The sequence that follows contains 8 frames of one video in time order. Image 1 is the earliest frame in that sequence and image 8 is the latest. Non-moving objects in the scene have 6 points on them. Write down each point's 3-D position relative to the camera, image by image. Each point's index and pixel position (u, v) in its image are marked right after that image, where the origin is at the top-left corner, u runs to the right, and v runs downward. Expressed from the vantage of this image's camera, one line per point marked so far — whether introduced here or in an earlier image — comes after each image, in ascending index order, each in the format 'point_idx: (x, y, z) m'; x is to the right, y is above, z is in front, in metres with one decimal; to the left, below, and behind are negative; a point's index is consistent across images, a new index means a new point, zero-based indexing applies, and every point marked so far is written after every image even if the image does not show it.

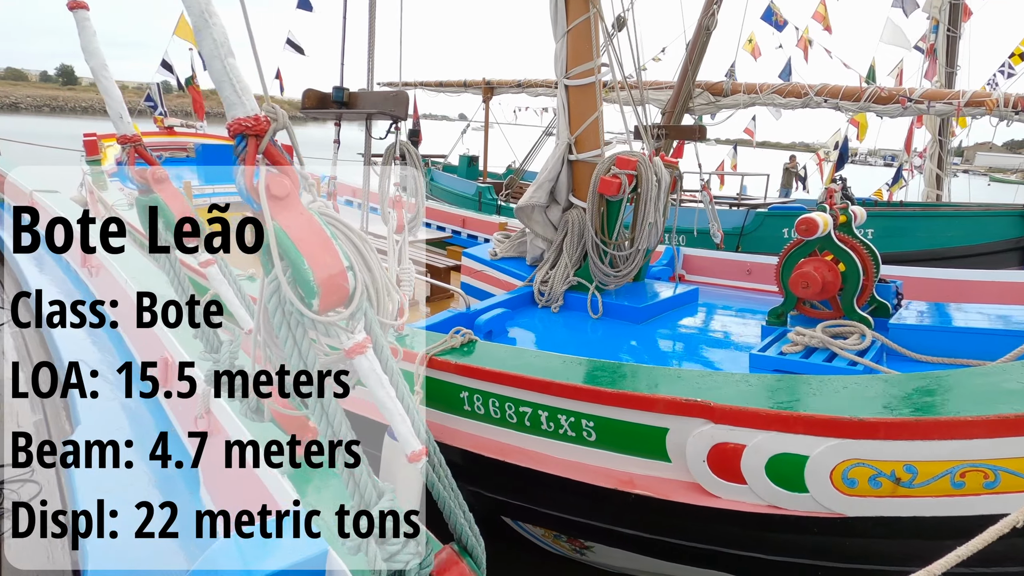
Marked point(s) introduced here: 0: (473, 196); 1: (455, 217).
0: (-0.7, +1.8, +10.3) m
1: (-0.8, +1.2, +9.0) m
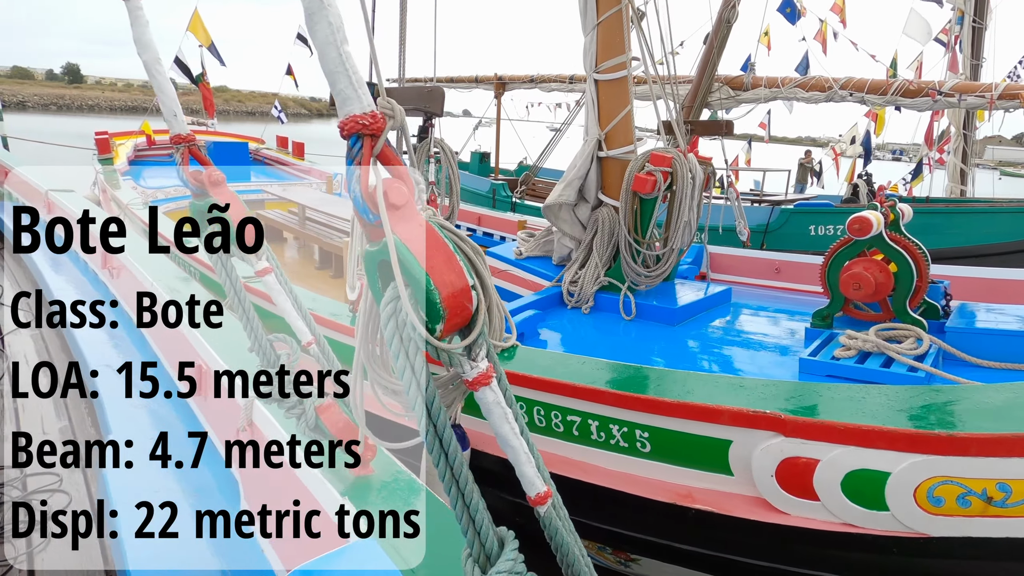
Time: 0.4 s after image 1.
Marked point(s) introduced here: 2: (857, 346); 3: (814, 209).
0: (-0.5, +1.8, +10.2) m
1: (-0.6, +1.2, +8.9) m
2: (+1.8, -0.3, +2.8) m
3: (+3.6, +0.9, +6.4) m
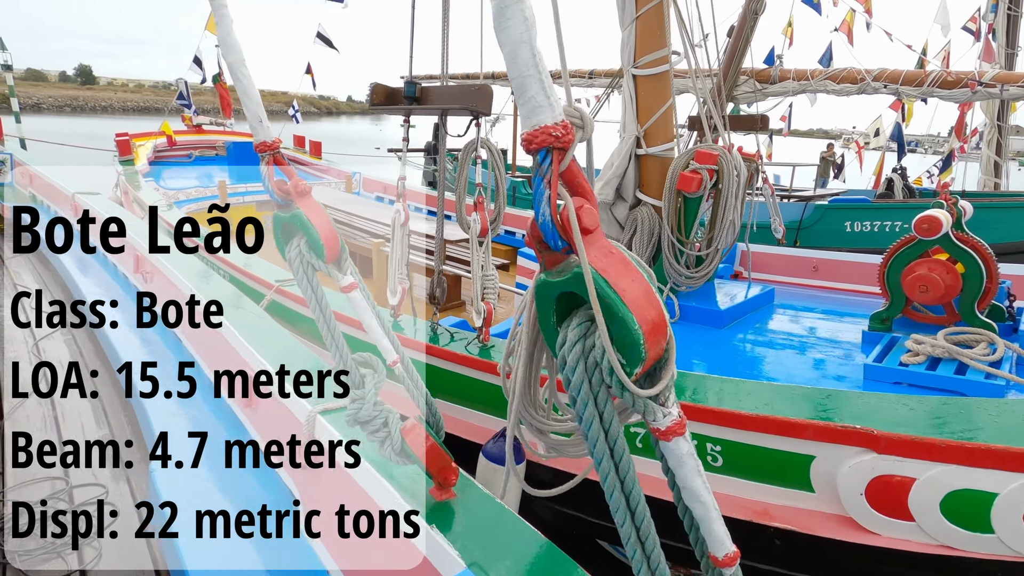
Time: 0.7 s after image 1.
0: (-0.1, +1.8, +10.1) m
1: (-0.2, +1.2, +8.8) m
2: (+2.1, -0.3, +2.7) m
3: (+3.9, +1.0, +6.2) m
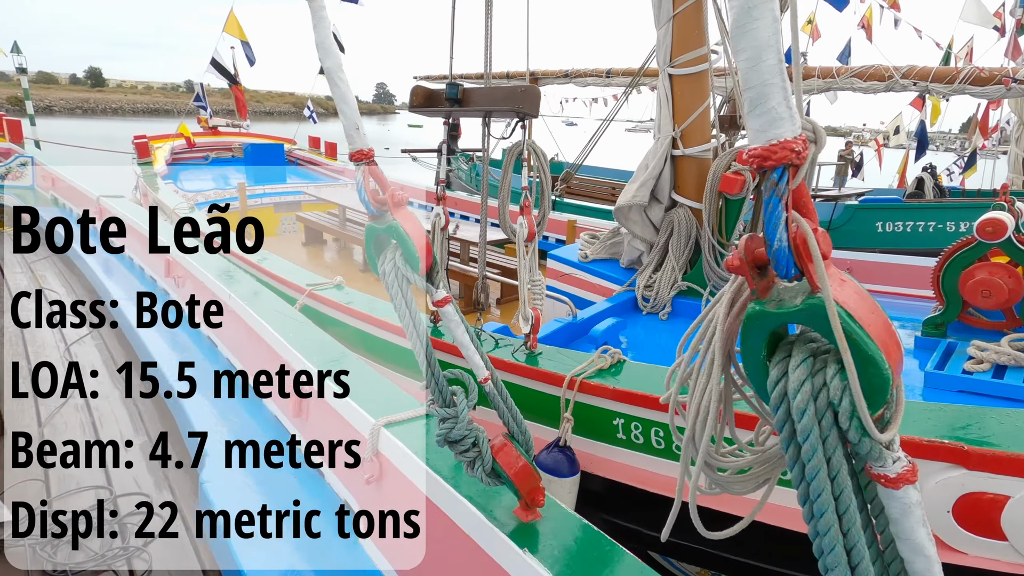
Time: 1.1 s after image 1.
0: (+0.3, +1.8, +10.0) m
1: (+0.1, +1.2, +8.8) m
2: (+2.3, -0.3, +2.6) m
3: (+4.2, +1.0, +6.1) m
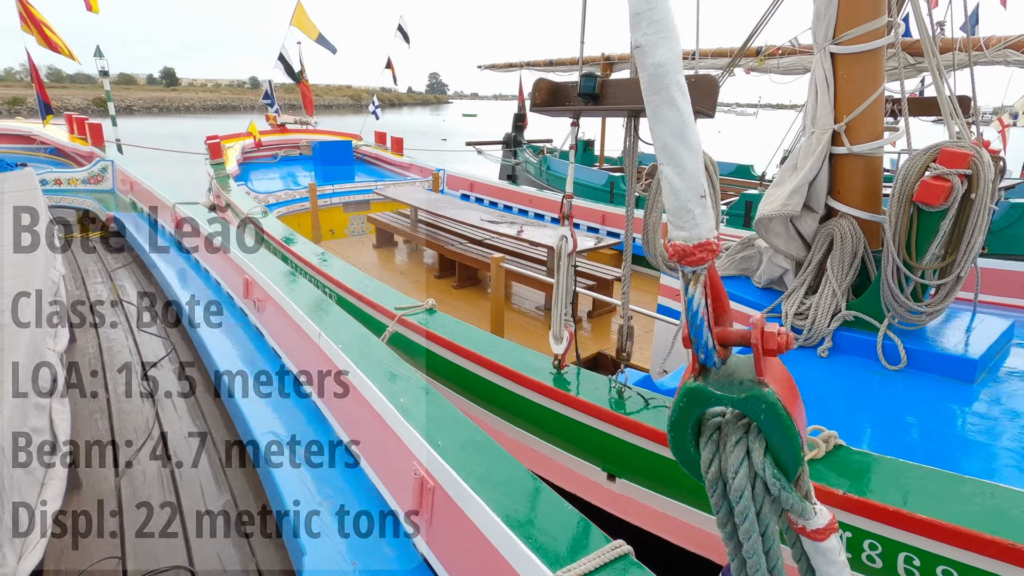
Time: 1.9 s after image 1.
0: (+1.6, +1.8, +9.3) m
1: (+1.3, +1.1, +8.1) m
2: (+3.0, -0.6, +1.8) m
3: (+5.2, +0.8, +5.1) m
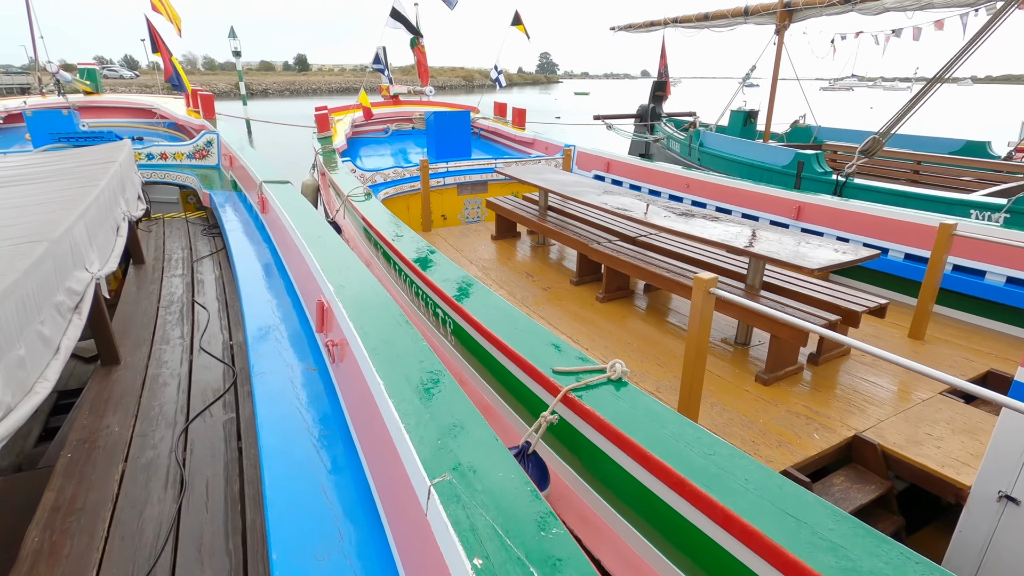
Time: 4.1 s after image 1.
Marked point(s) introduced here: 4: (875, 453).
0: (+3.7, +1.6, +7.1) m
1: (+3.1, +0.9, +6.0) m
2: (+3.5, -1.0, -0.4) m
3: (+6.3, +0.3, +2.3) m
4: (+2.0, -0.9, +2.9) m
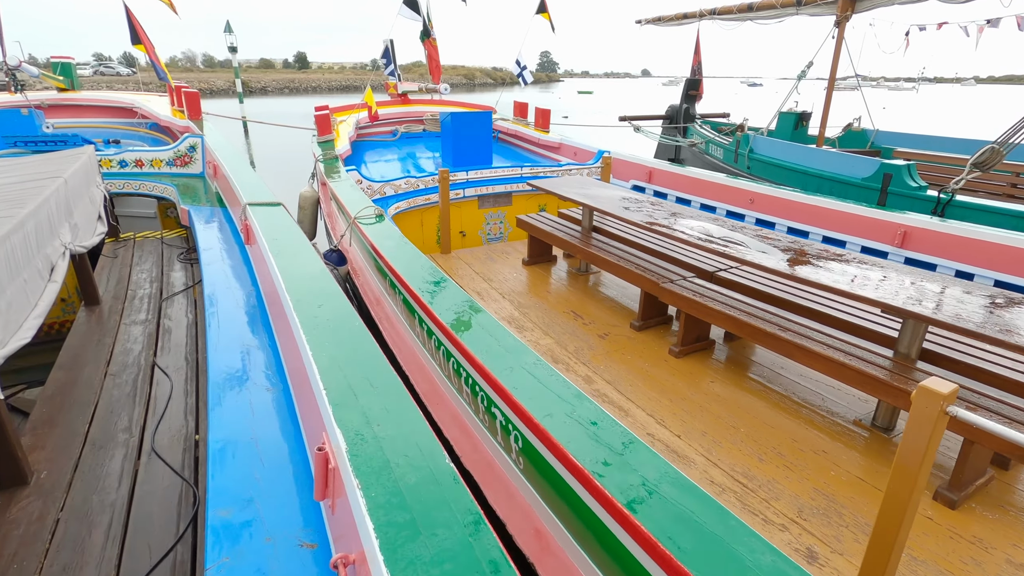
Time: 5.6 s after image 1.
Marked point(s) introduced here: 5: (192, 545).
0: (+4.0, +1.2, +6.1) m
1: (+3.5, +0.5, +5.0) m
2: (+3.9, -1.4, -1.5) m
3: (+6.7, -0.1, +1.3) m
4: (+2.4, -1.3, +1.9) m
5: (-1.2, -1.0, +2.1) m
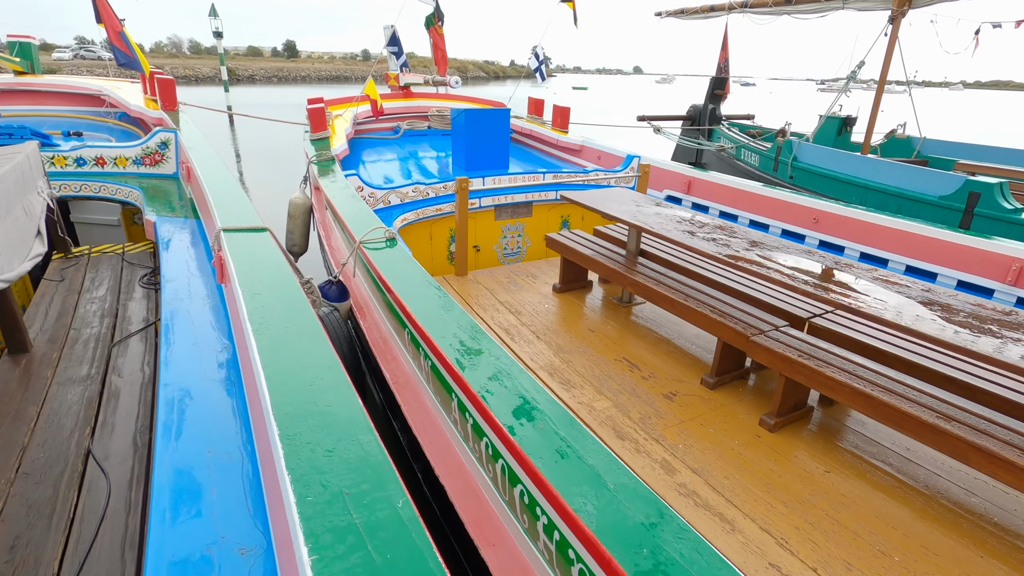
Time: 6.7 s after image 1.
0: (+4.3, +0.9, +5.3) m
1: (+3.8, +0.2, +4.2) m
2: (+4.3, -1.8, -2.2) m
3: (+7.1, -0.5, +0.6) m
4: (+2.7, -1.7, +1.1) m
5: (-0.9, -1.3, +1.2) m
